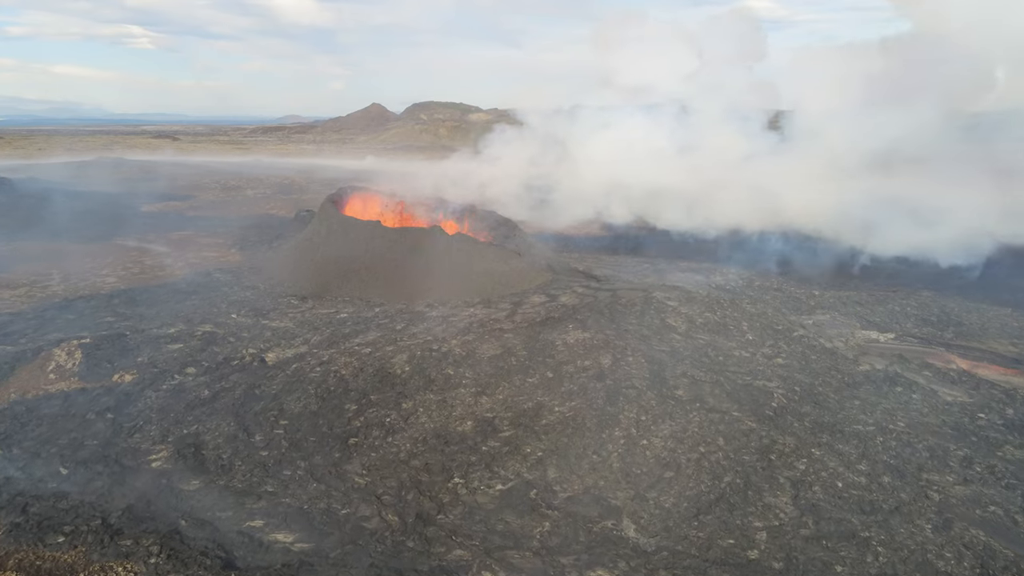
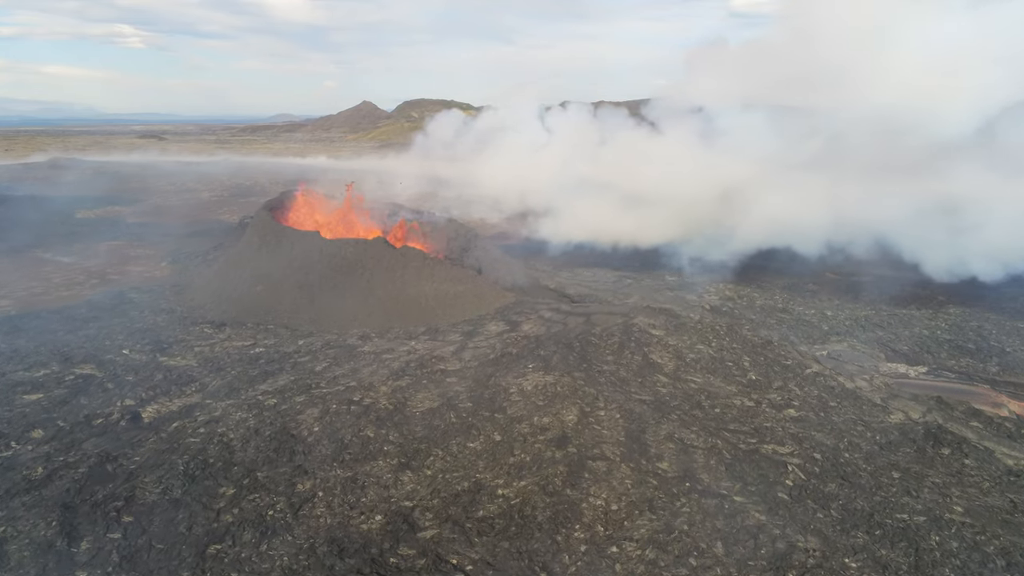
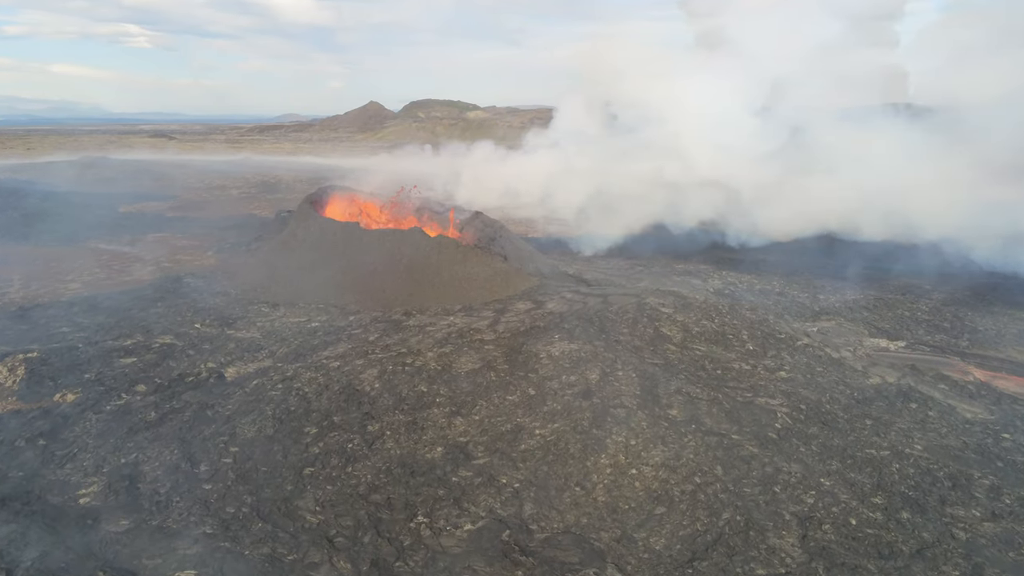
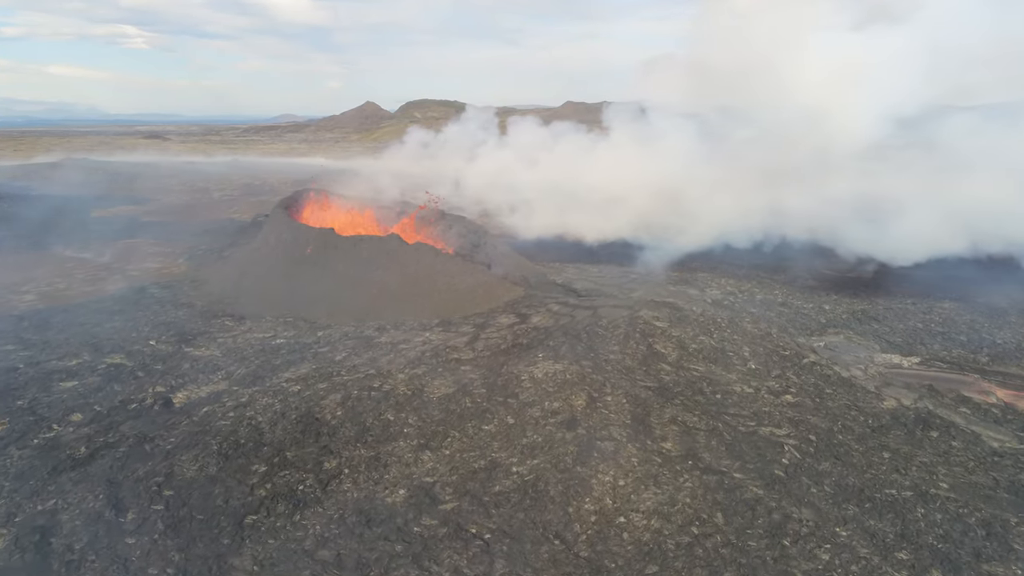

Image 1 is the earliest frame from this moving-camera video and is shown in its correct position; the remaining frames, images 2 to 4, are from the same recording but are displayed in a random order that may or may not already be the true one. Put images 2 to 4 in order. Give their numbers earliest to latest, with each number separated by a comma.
3, 4, 2
